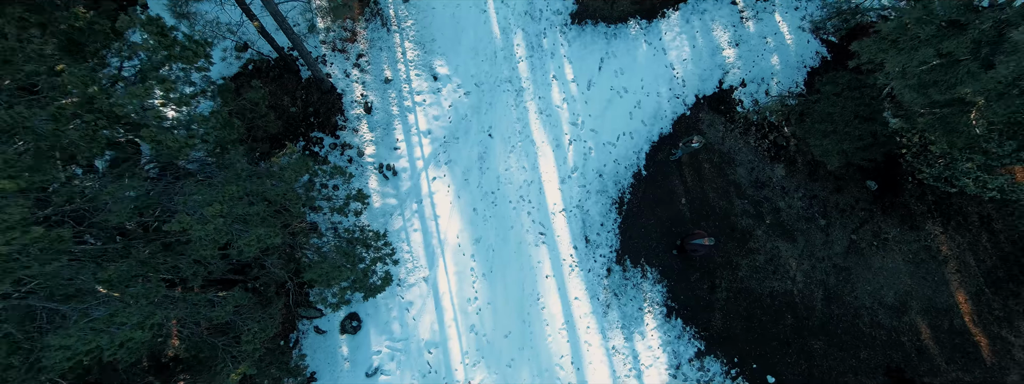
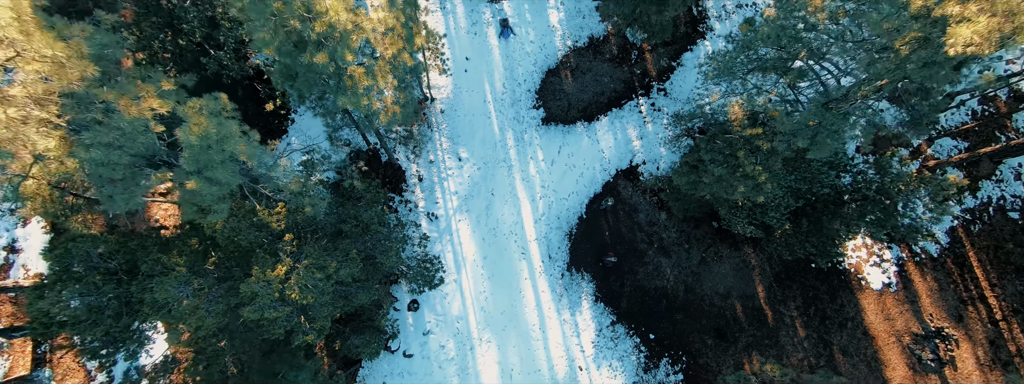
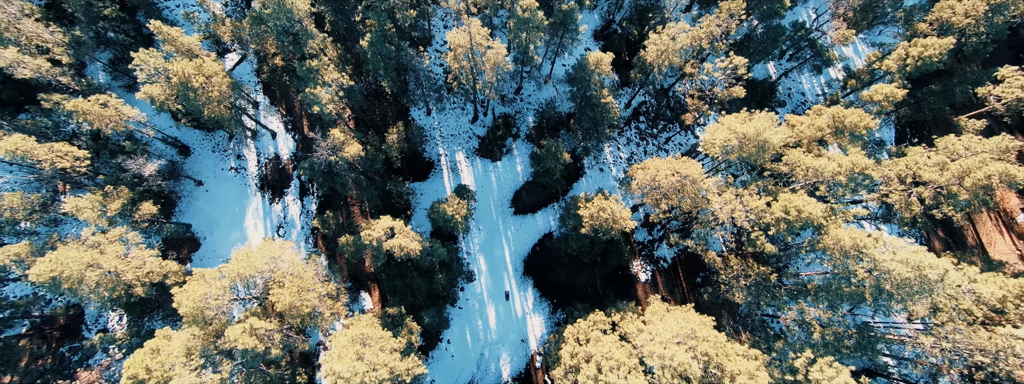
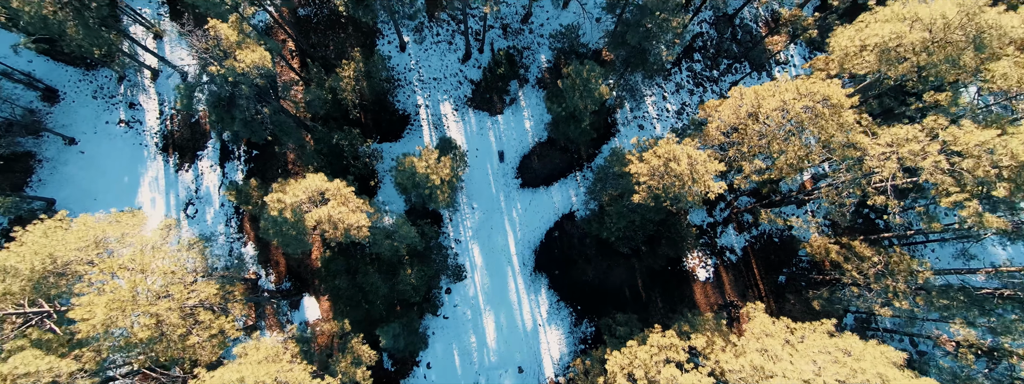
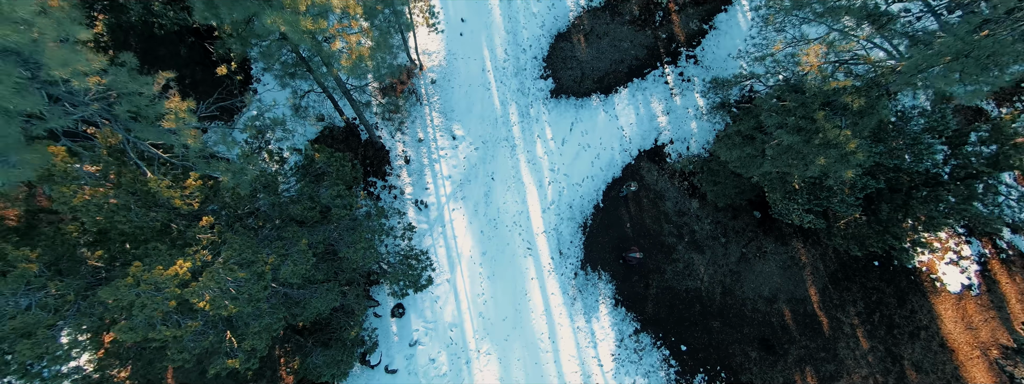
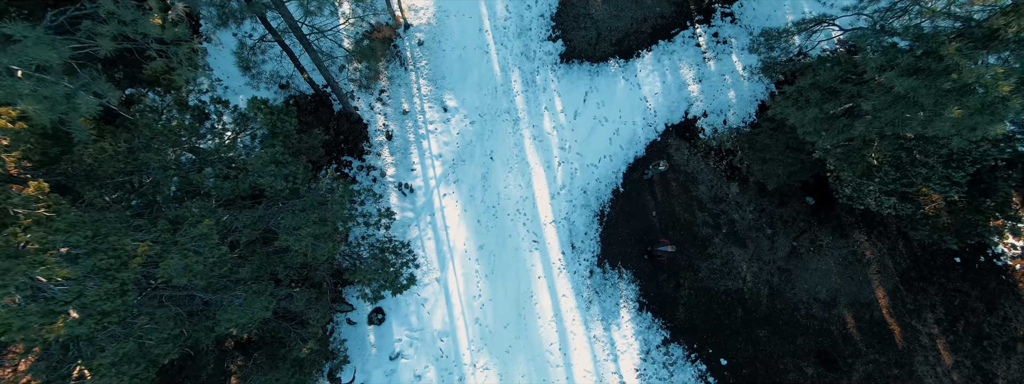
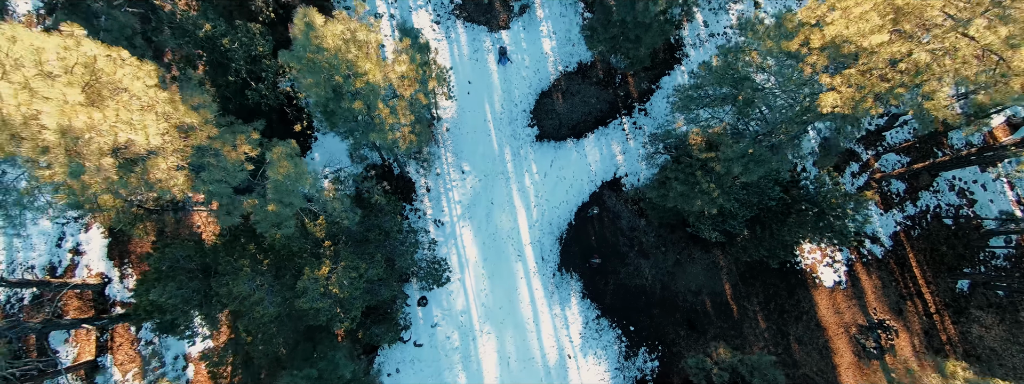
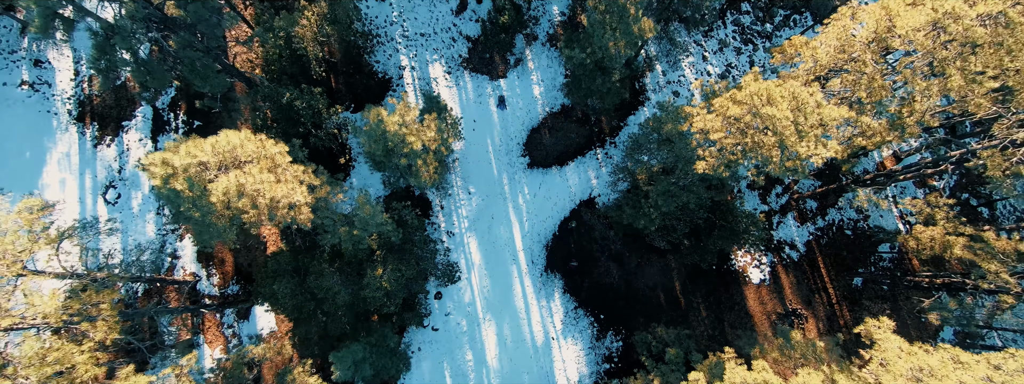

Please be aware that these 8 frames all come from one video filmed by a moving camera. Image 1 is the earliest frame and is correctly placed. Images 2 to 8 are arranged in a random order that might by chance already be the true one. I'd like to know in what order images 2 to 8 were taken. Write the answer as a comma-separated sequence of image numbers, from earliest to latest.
6, 5, 2, 7, 8, 4, 3
